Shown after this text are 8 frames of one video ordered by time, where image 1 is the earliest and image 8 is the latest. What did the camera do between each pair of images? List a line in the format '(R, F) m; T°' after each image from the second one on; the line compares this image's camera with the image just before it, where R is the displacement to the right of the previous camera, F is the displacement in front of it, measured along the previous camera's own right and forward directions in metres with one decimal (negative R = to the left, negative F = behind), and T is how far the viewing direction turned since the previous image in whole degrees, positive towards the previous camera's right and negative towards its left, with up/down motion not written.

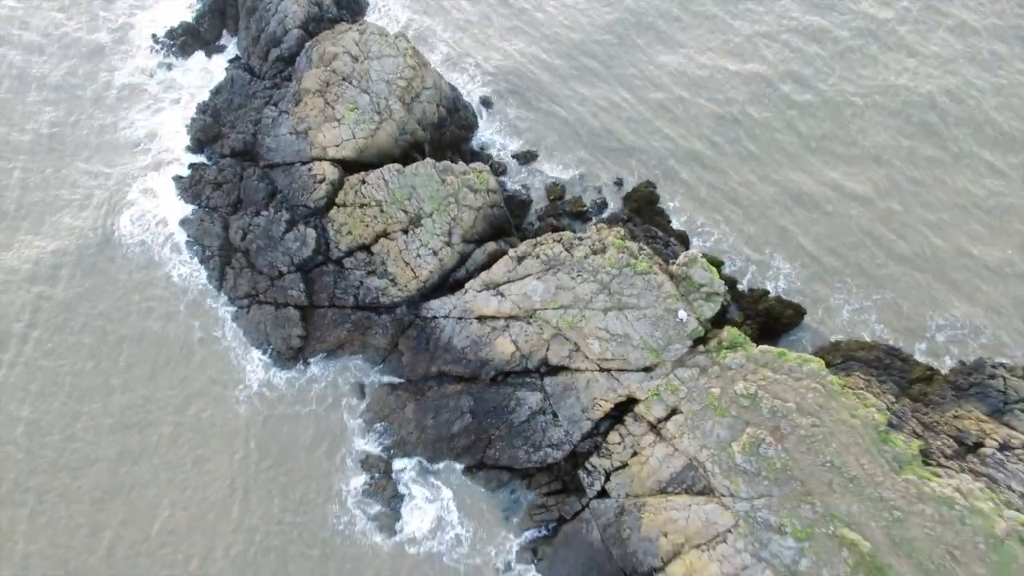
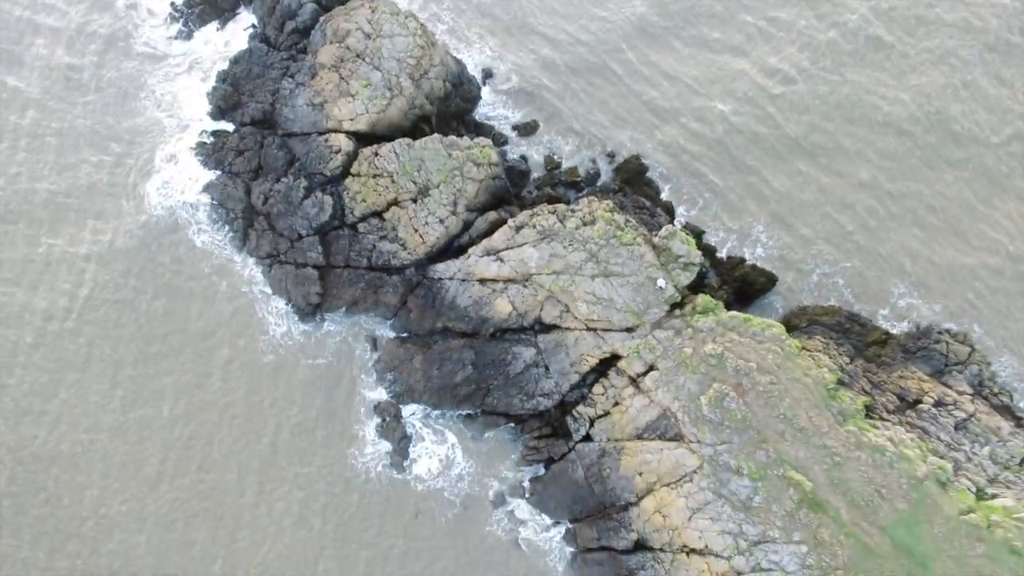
(0.0, -2.2) m; 0°
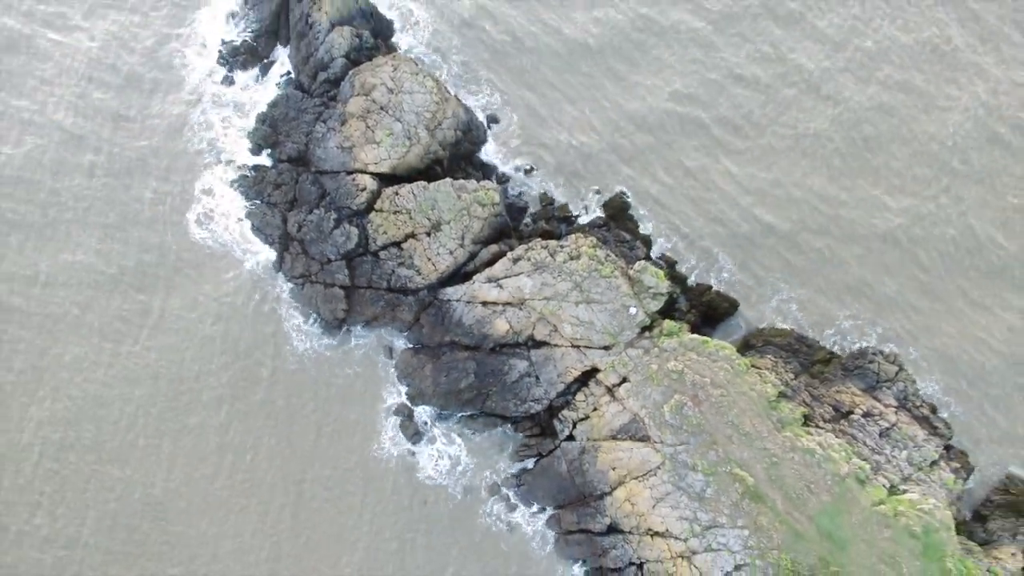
(+0.1, -4.0) m; 0°
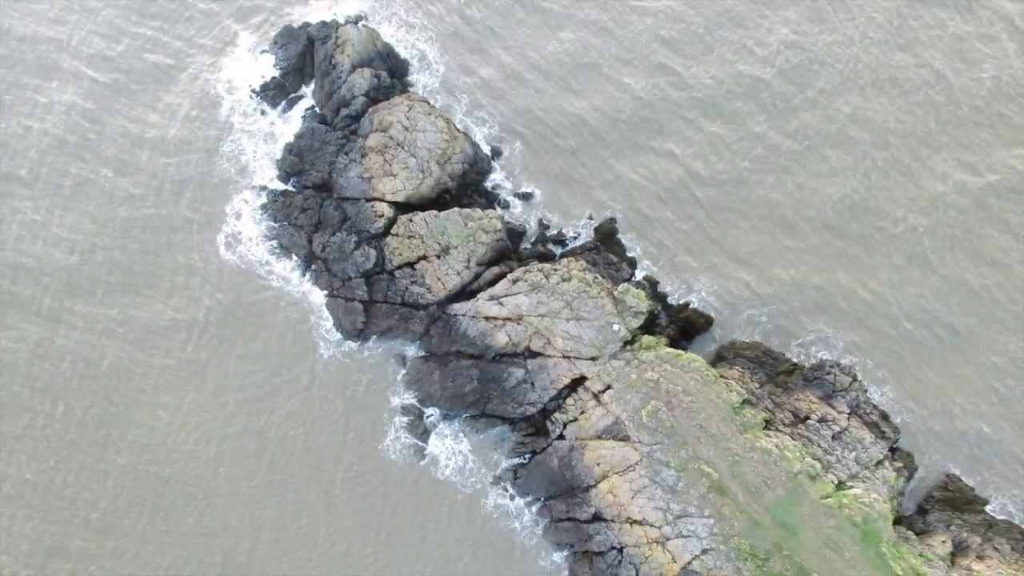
(+0.1, -3.6) m; 0°
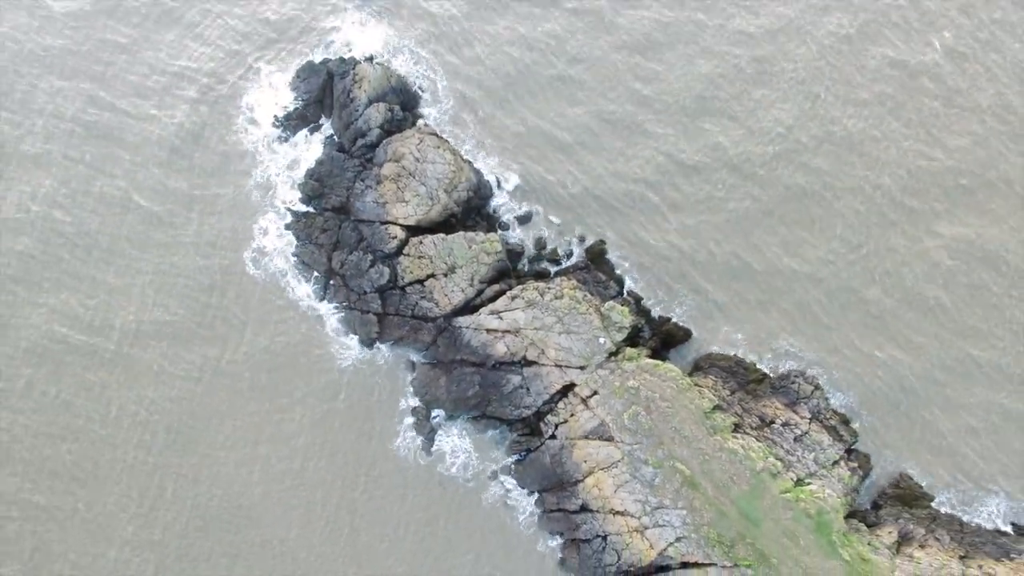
(+0.1, -3.6) m; 0°
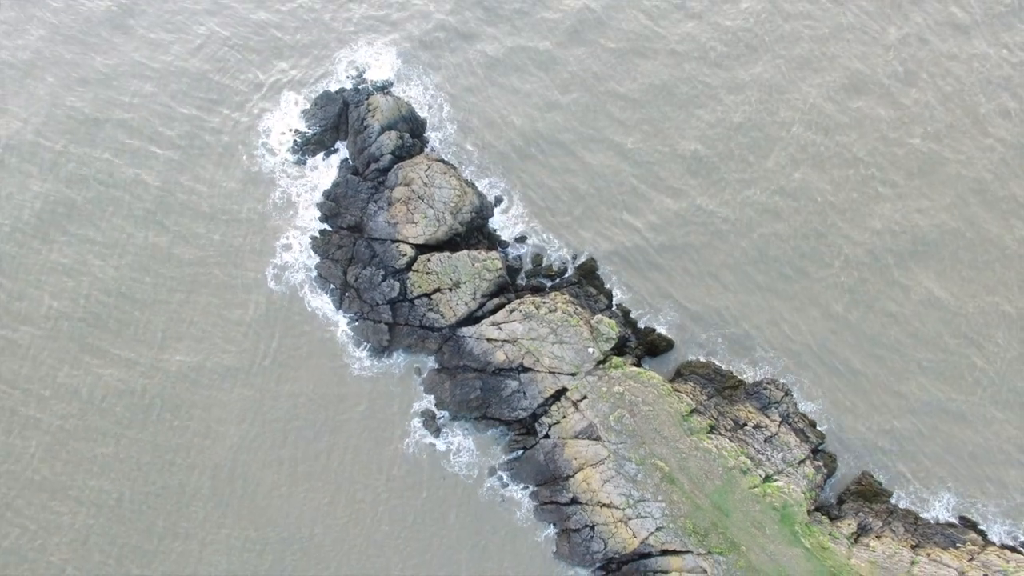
(+0.2, -3.5) m; 0°
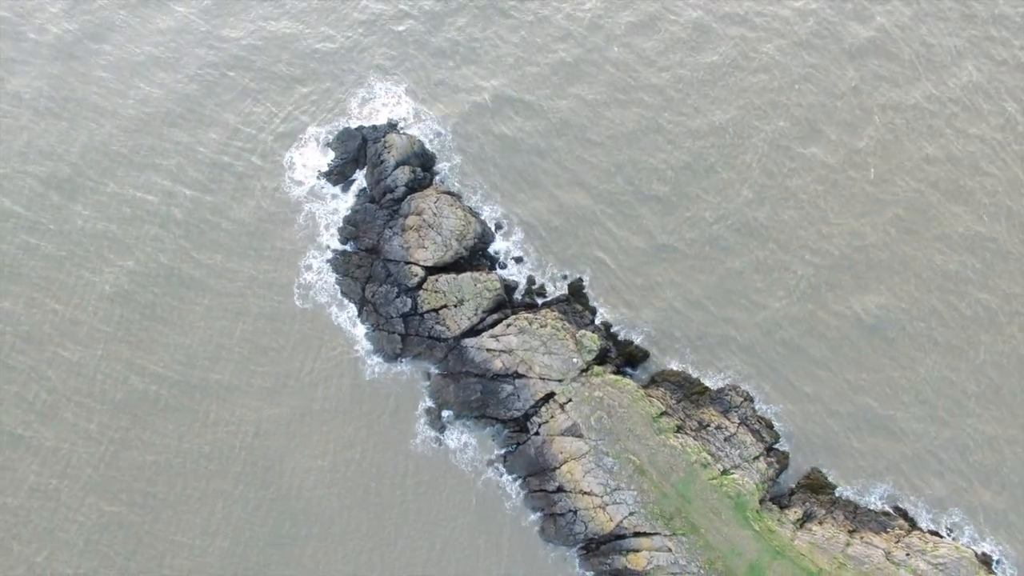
(+0.3, -5.8) m; 0°
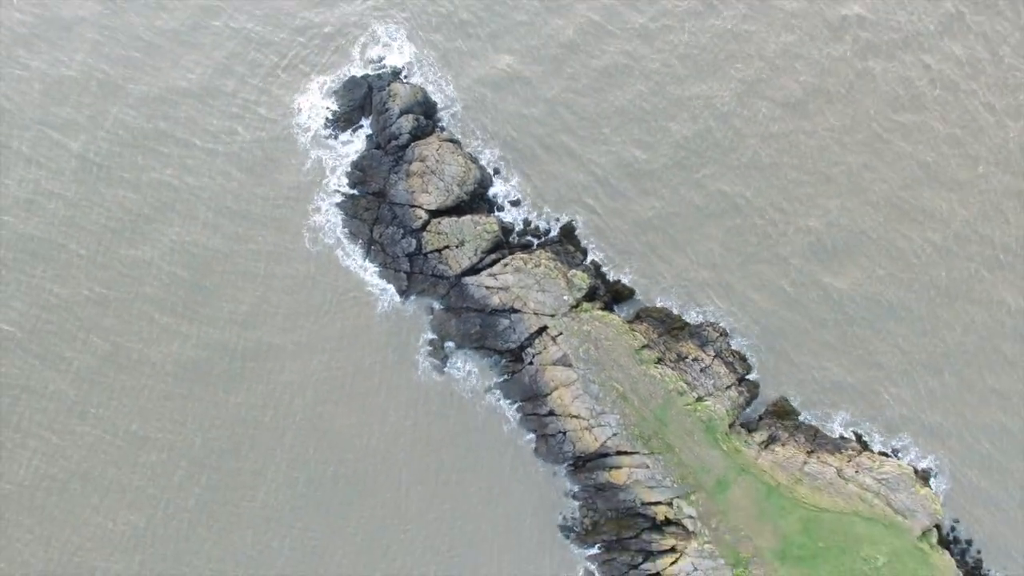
(+0.2, -3.5) m; 0°
